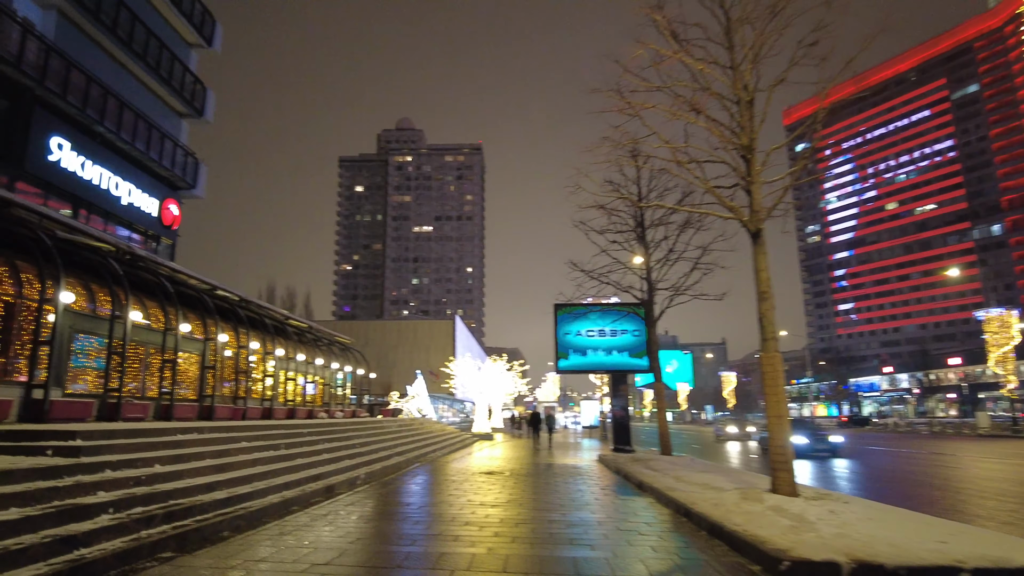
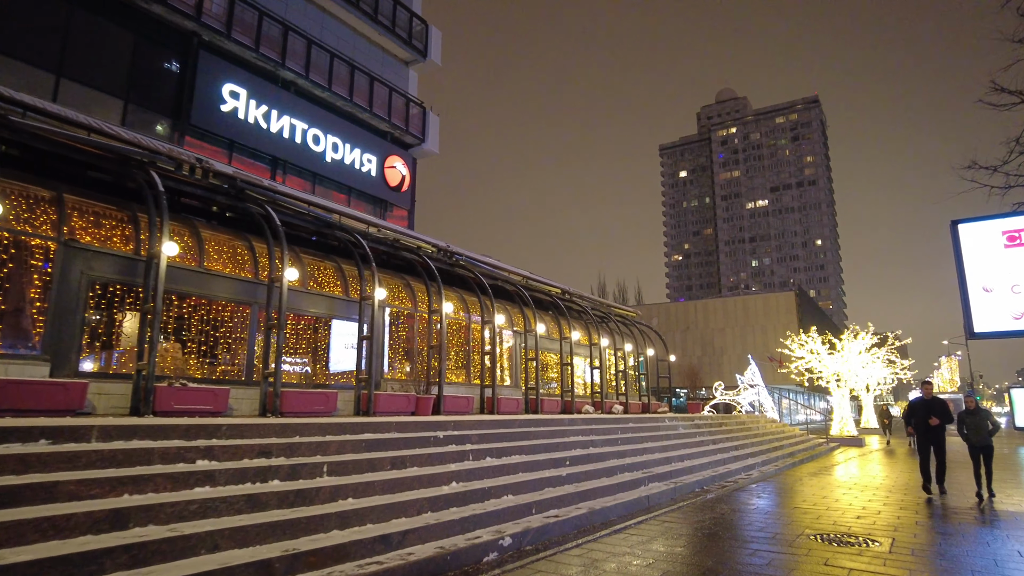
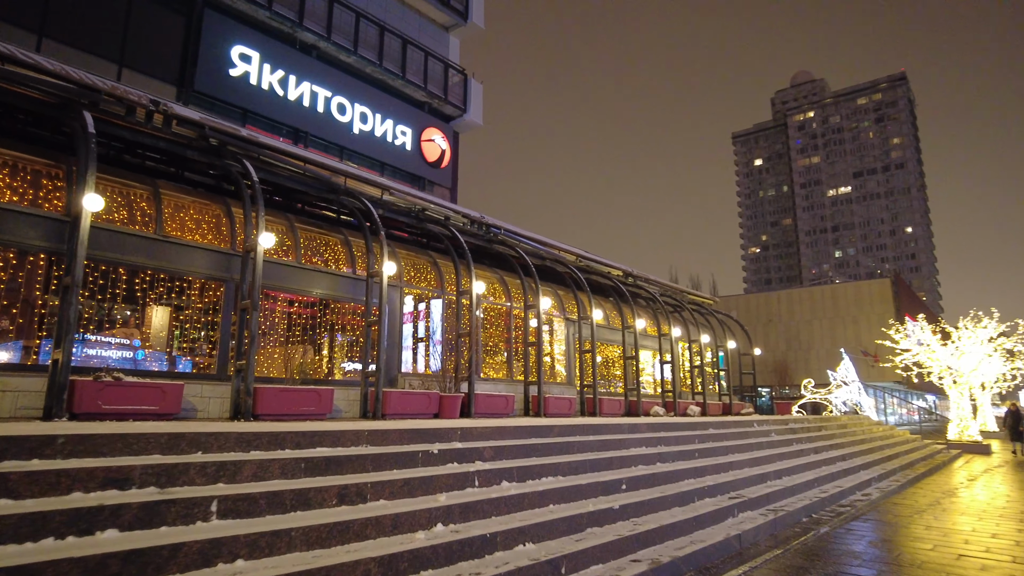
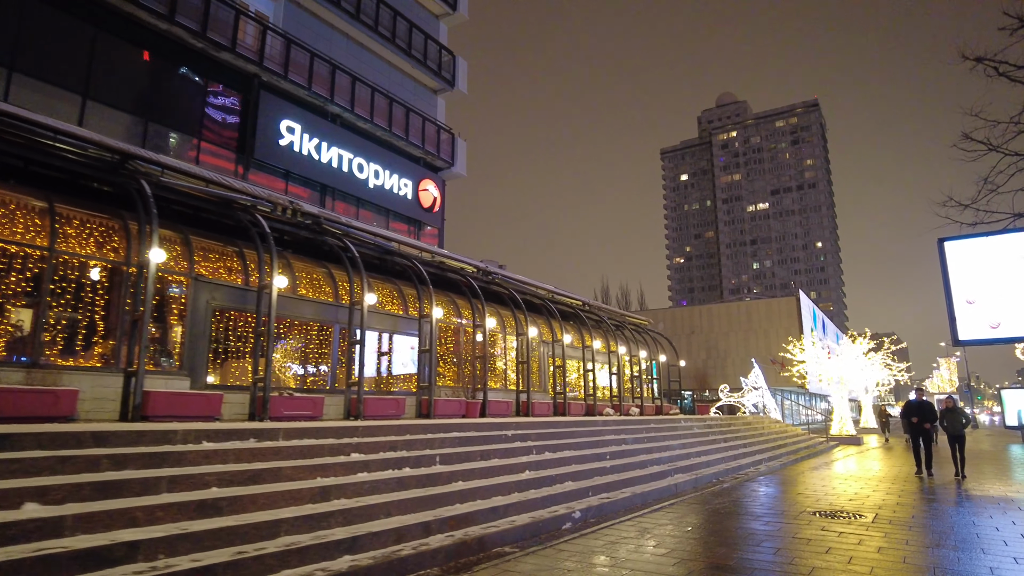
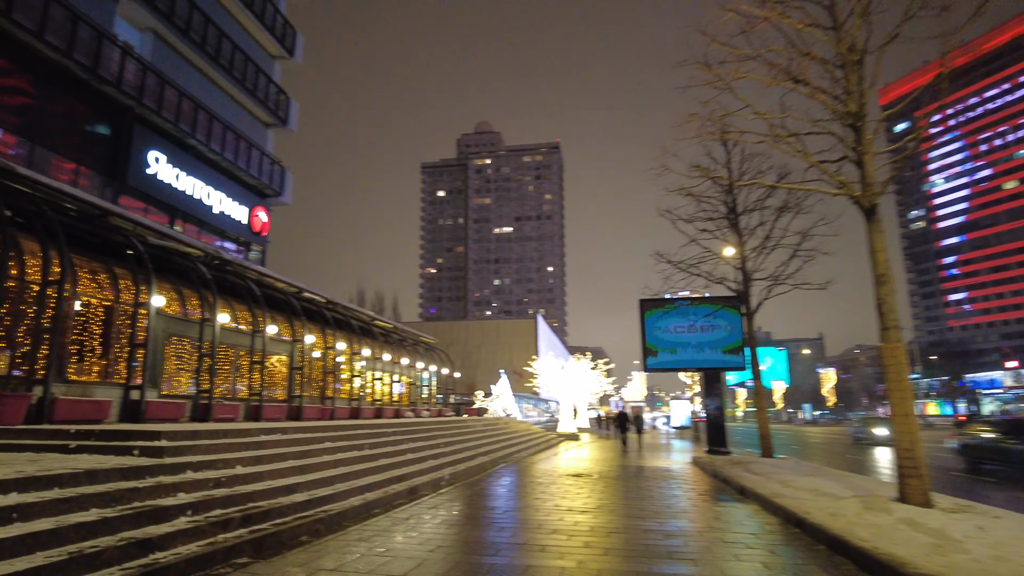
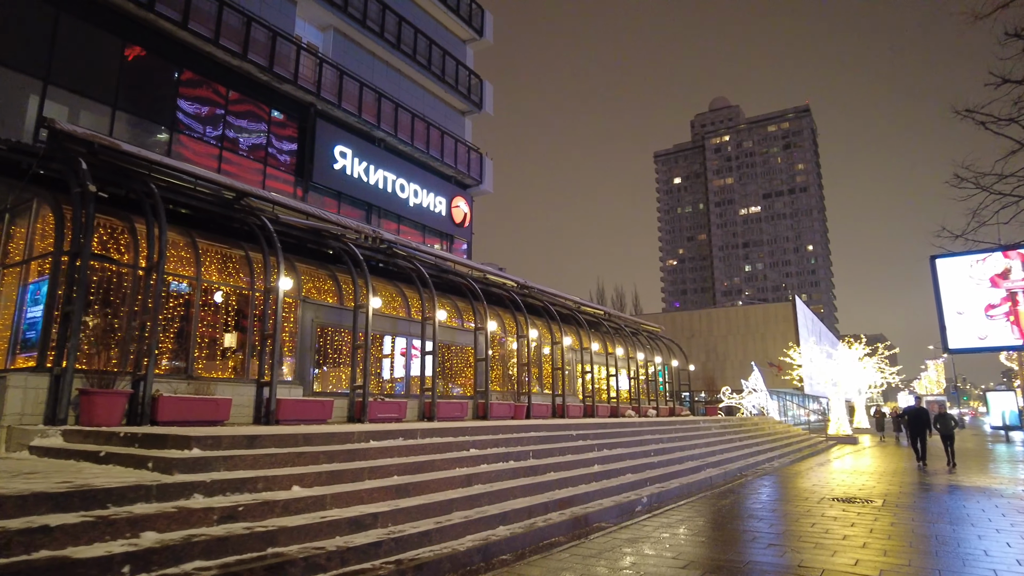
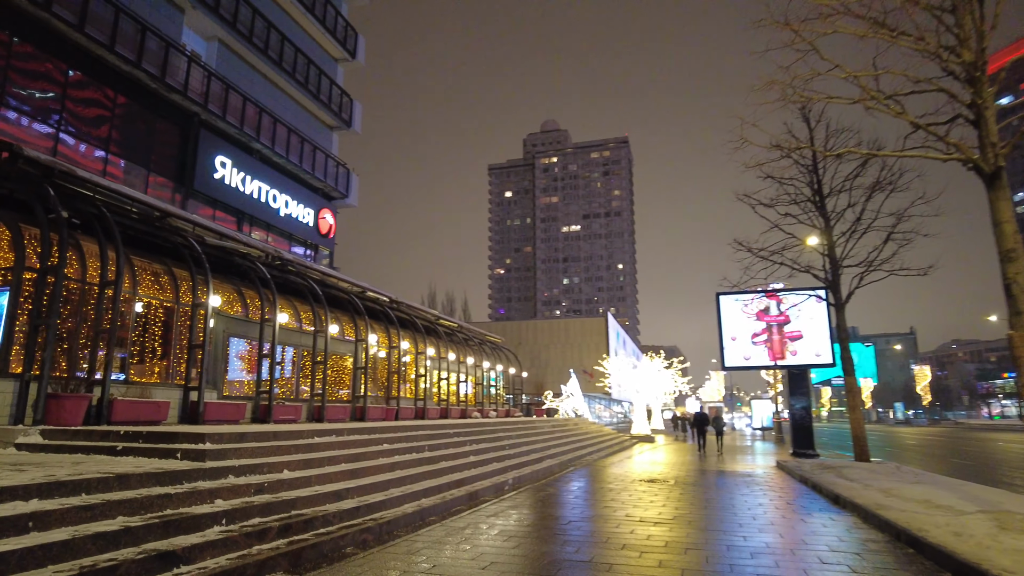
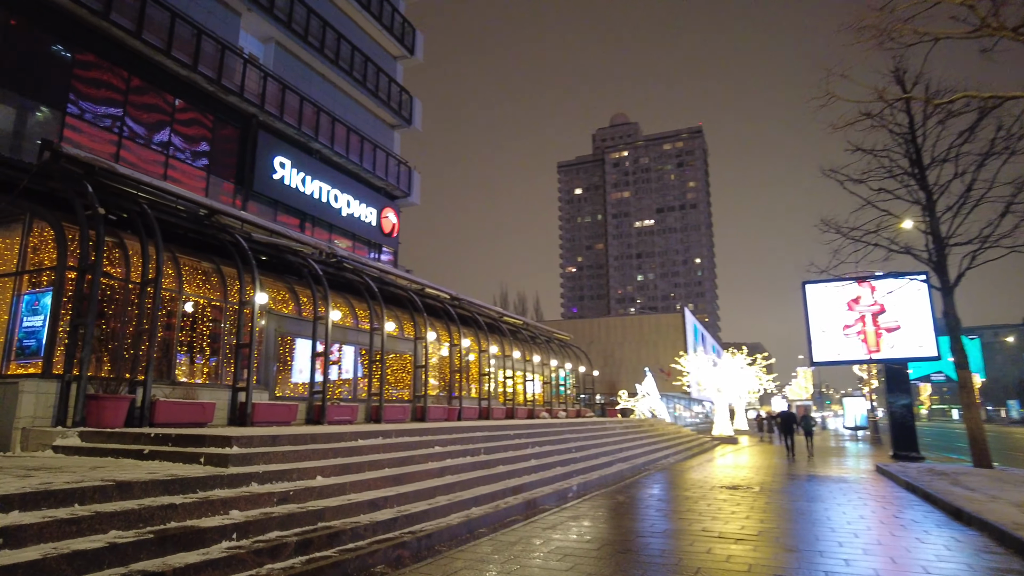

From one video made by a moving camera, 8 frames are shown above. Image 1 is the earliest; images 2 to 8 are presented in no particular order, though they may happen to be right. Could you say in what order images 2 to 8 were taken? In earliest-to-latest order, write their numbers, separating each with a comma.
5, 7, 8, 6, 4, 2, 3
